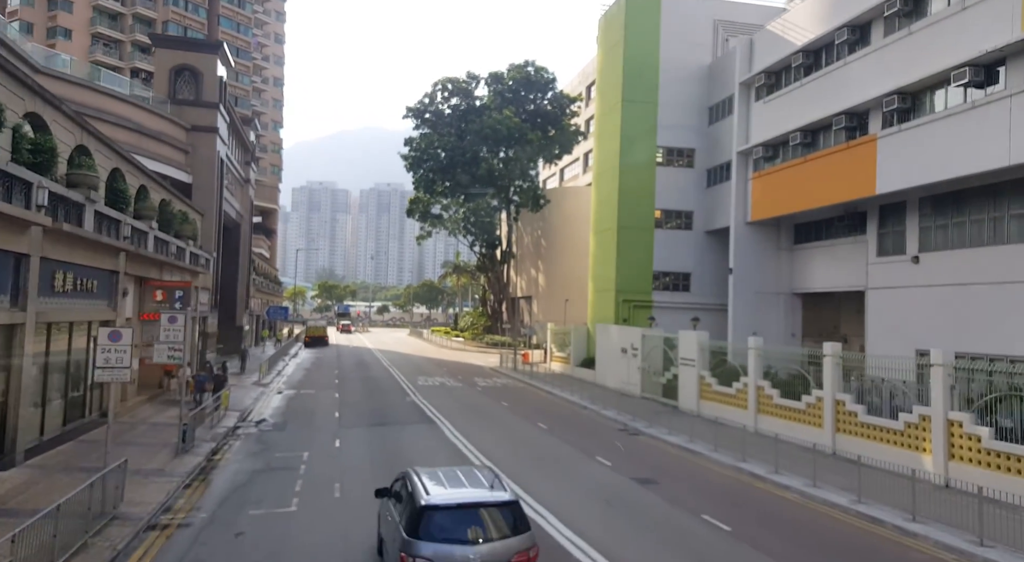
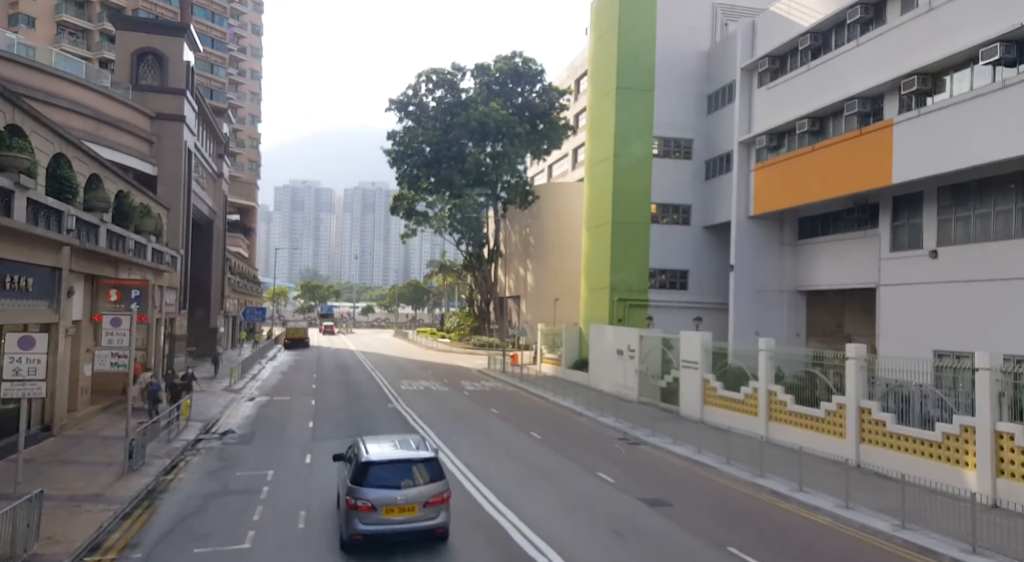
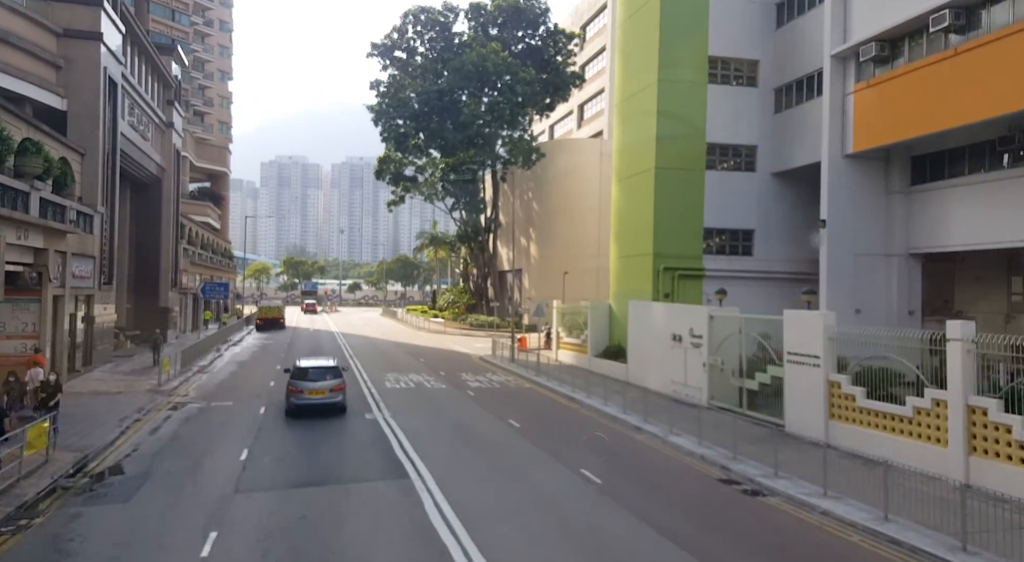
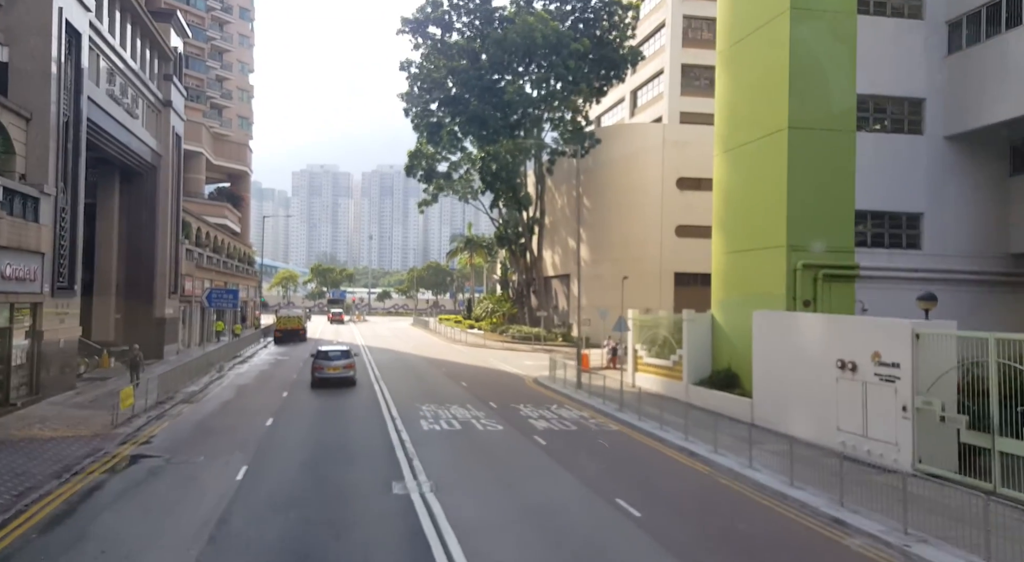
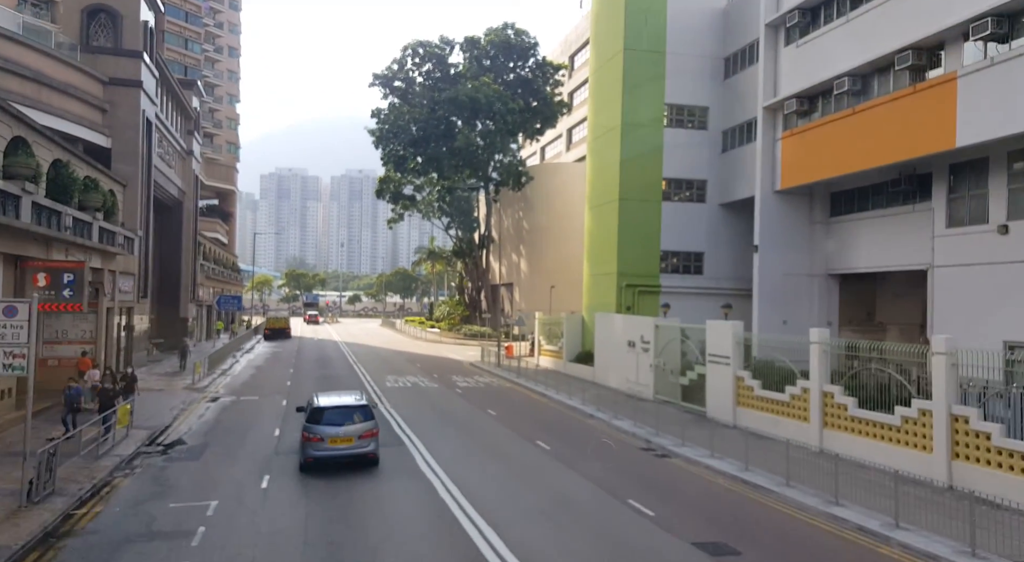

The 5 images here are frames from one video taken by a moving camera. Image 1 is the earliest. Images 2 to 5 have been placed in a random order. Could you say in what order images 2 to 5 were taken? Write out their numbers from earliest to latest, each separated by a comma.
2, 5, 3, 4
